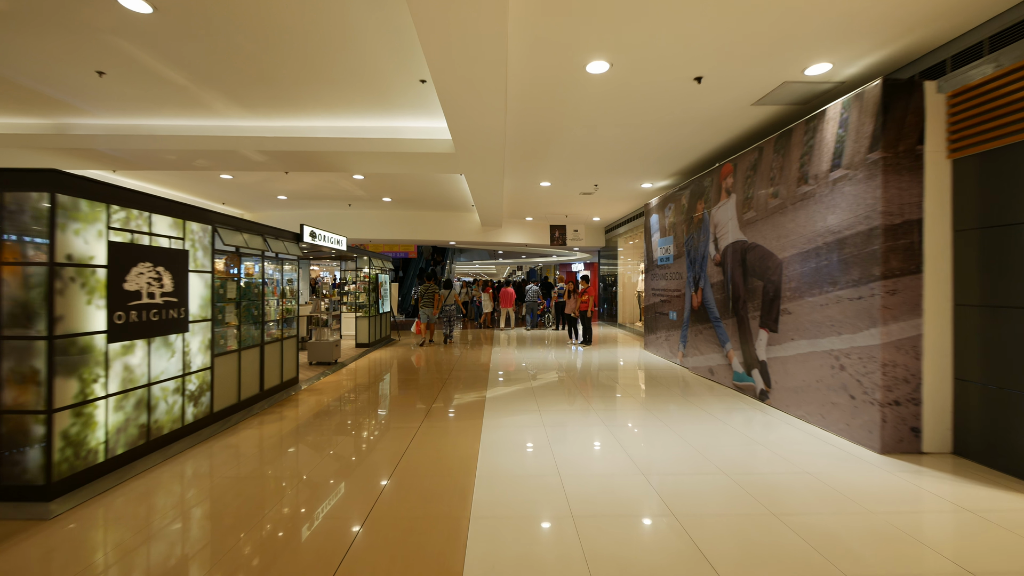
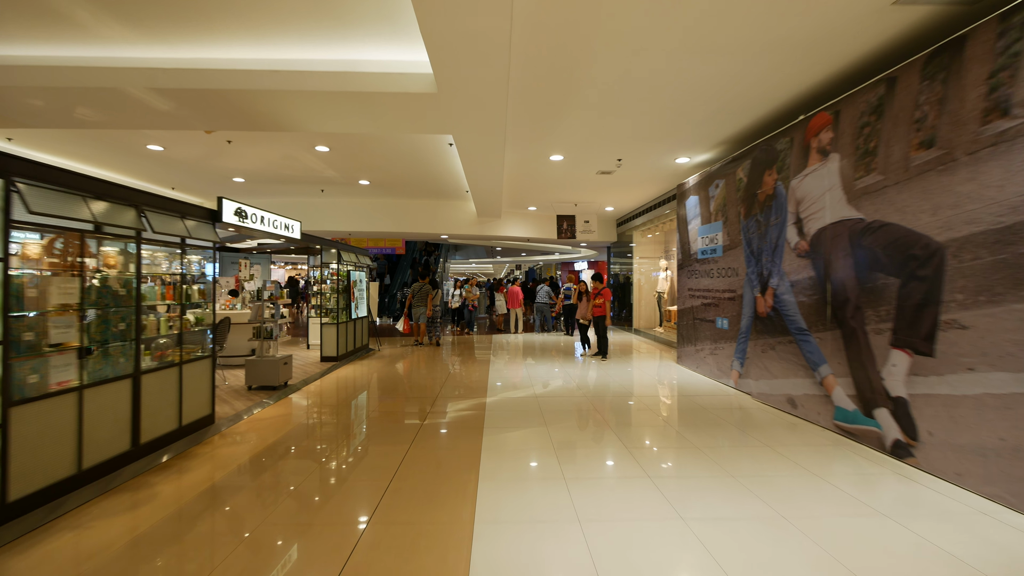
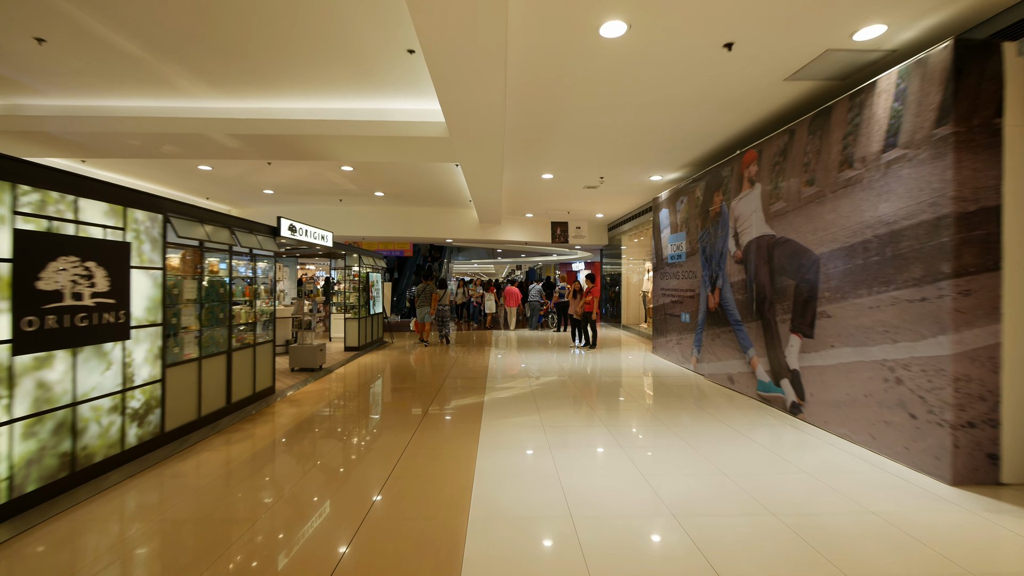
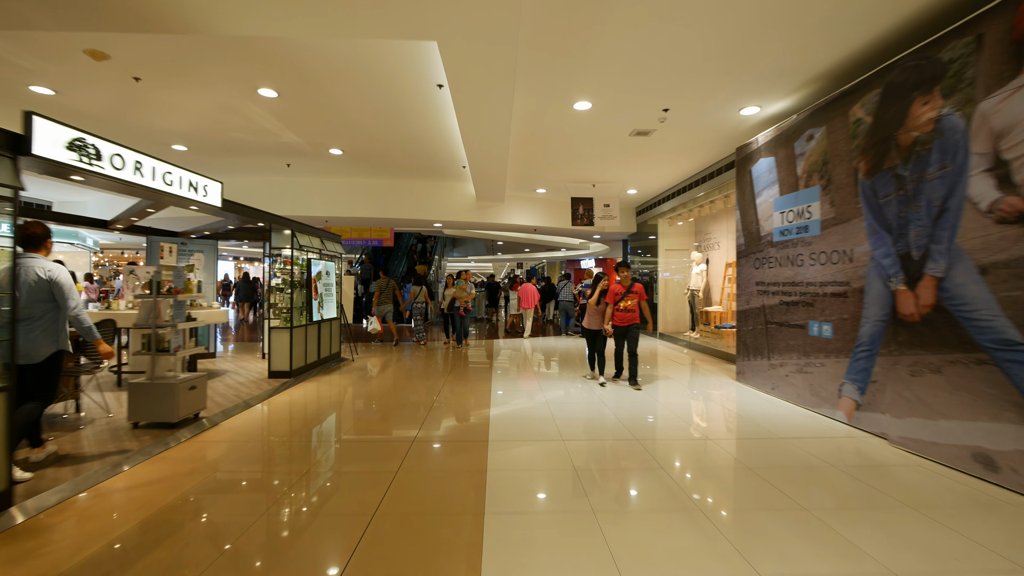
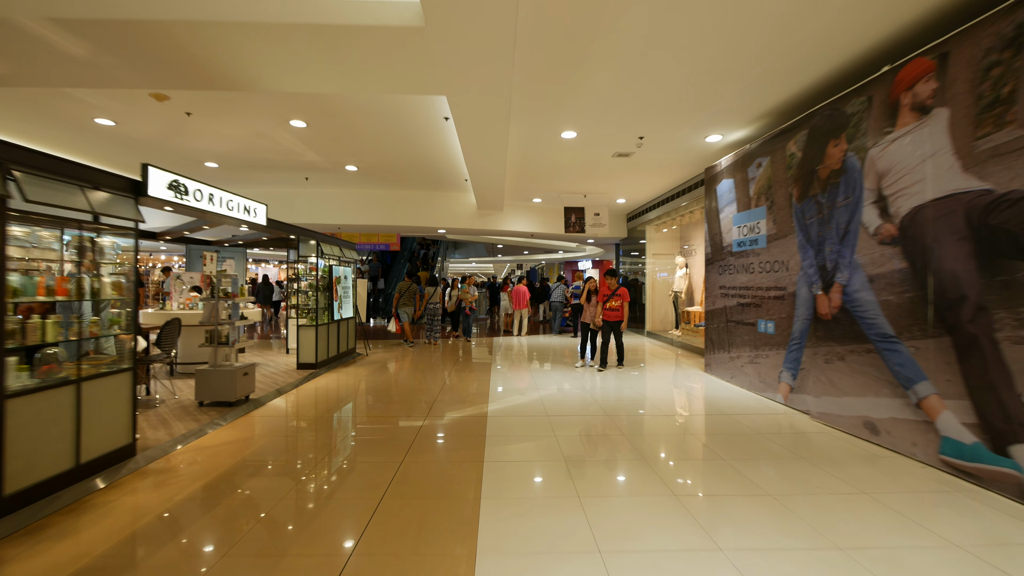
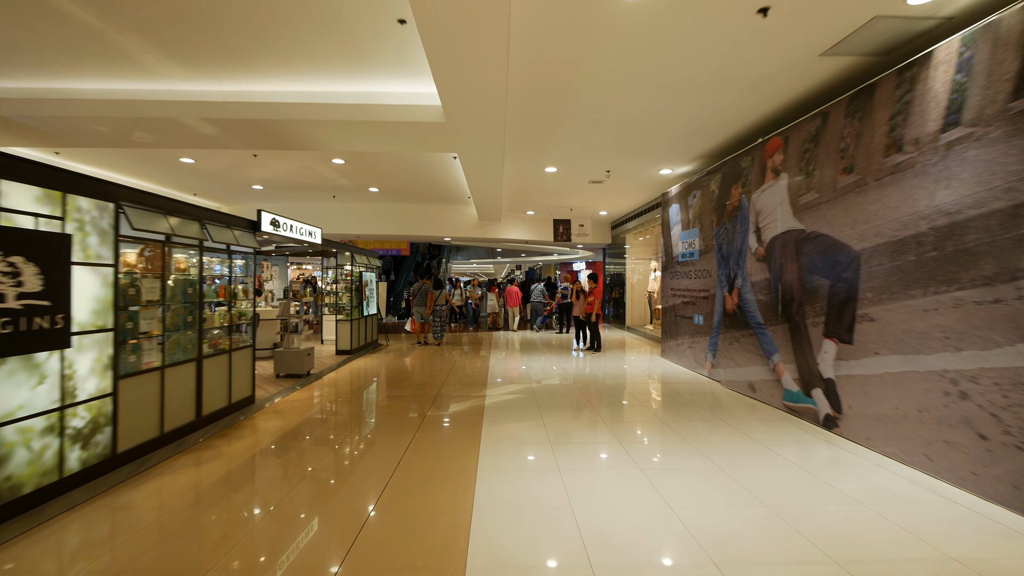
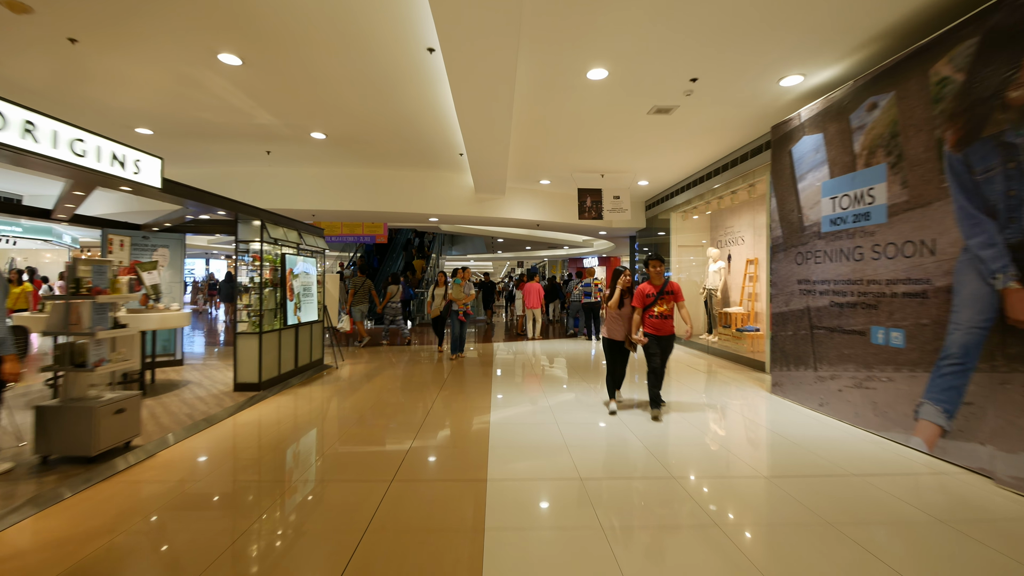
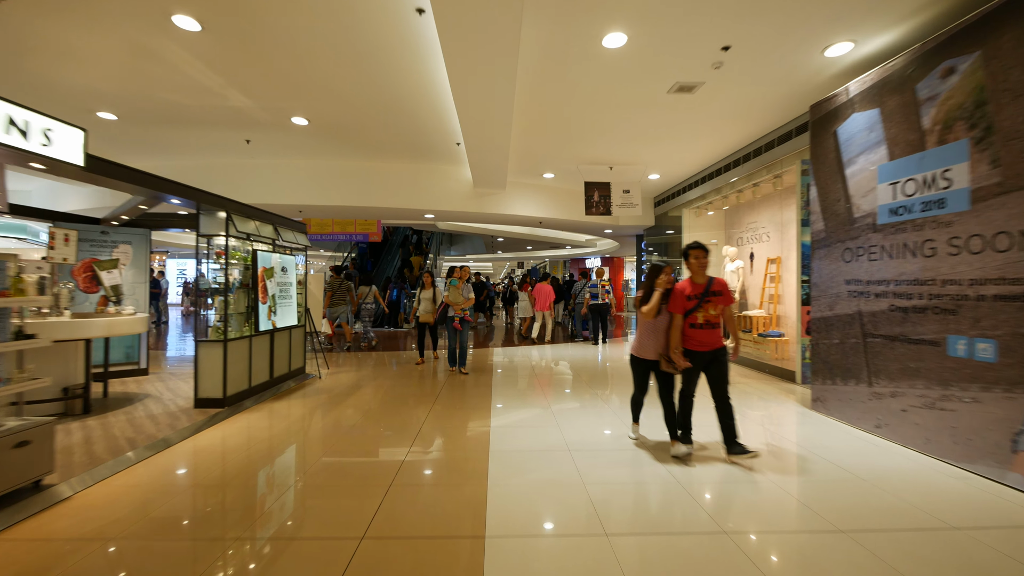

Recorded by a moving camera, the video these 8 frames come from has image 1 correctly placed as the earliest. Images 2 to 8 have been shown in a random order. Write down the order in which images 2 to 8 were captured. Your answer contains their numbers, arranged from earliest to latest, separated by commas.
3, 6, 2, 5, 4, 7, 8
